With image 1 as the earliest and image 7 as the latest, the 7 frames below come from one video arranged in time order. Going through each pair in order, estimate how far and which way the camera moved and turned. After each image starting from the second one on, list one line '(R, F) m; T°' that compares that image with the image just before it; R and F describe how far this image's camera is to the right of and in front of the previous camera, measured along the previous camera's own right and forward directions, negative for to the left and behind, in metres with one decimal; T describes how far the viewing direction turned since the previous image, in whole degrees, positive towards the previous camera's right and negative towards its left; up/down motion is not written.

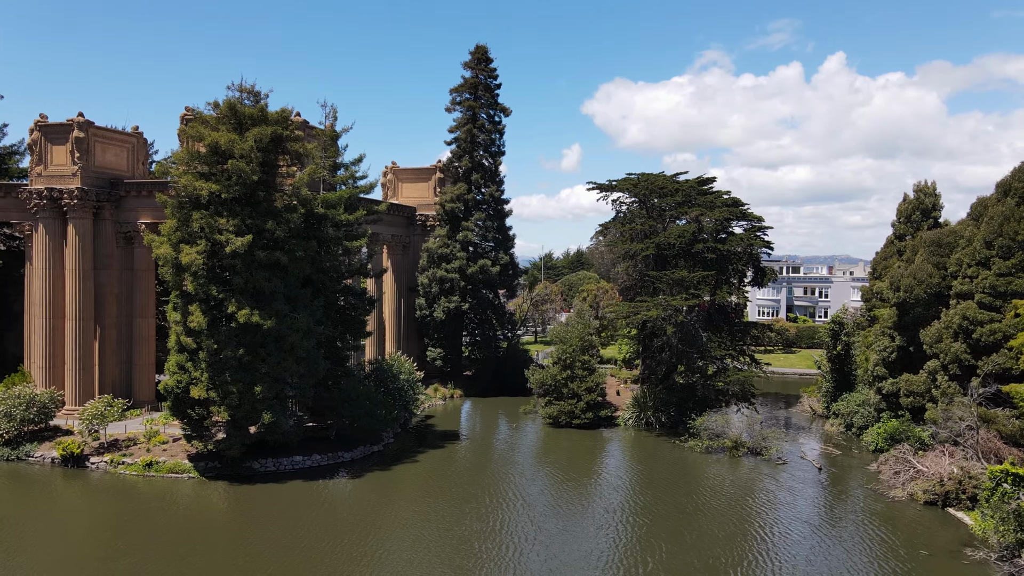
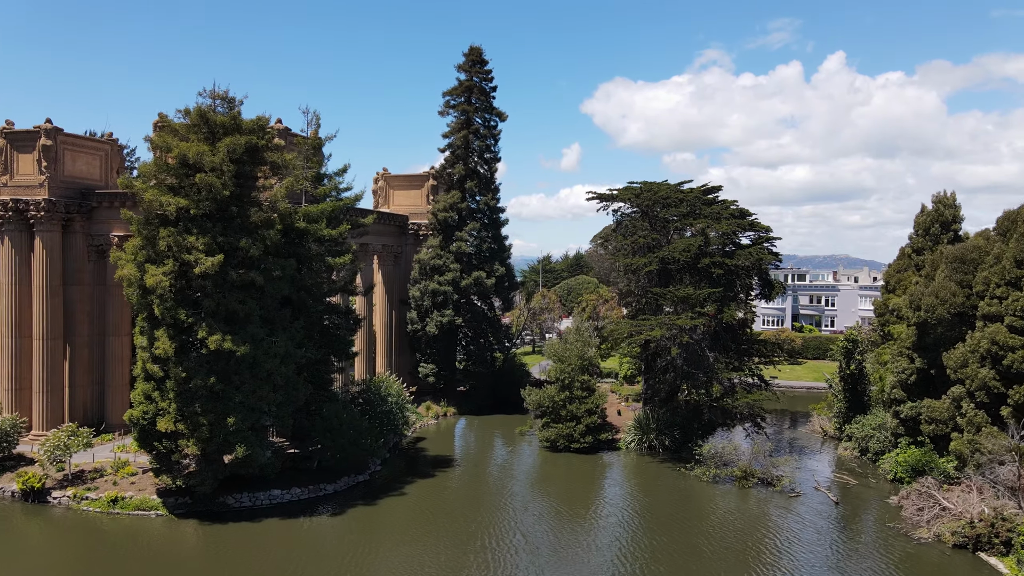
(+0.2, +1.5) m; 0°
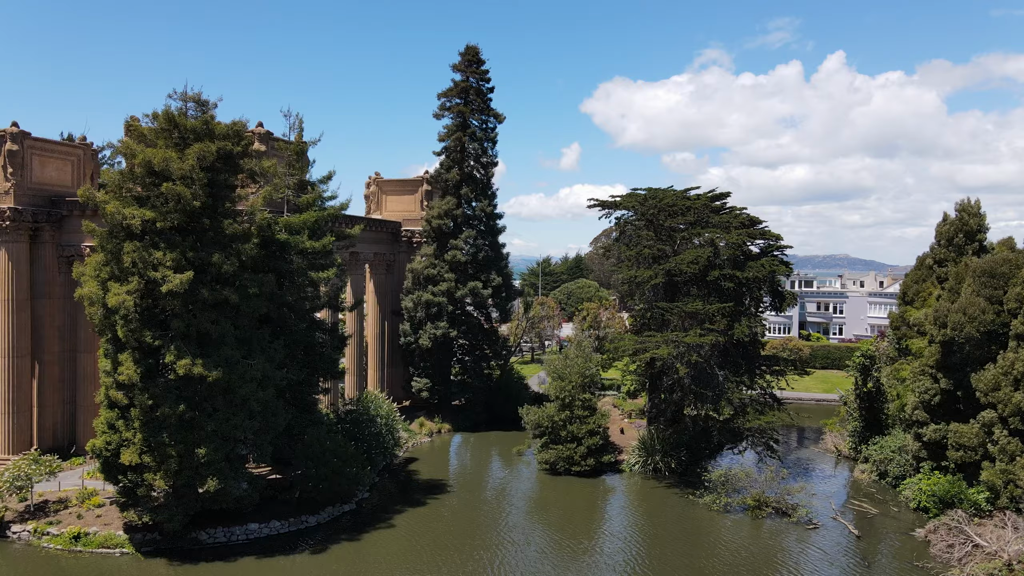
(+0.1, +1.5) m; 0°
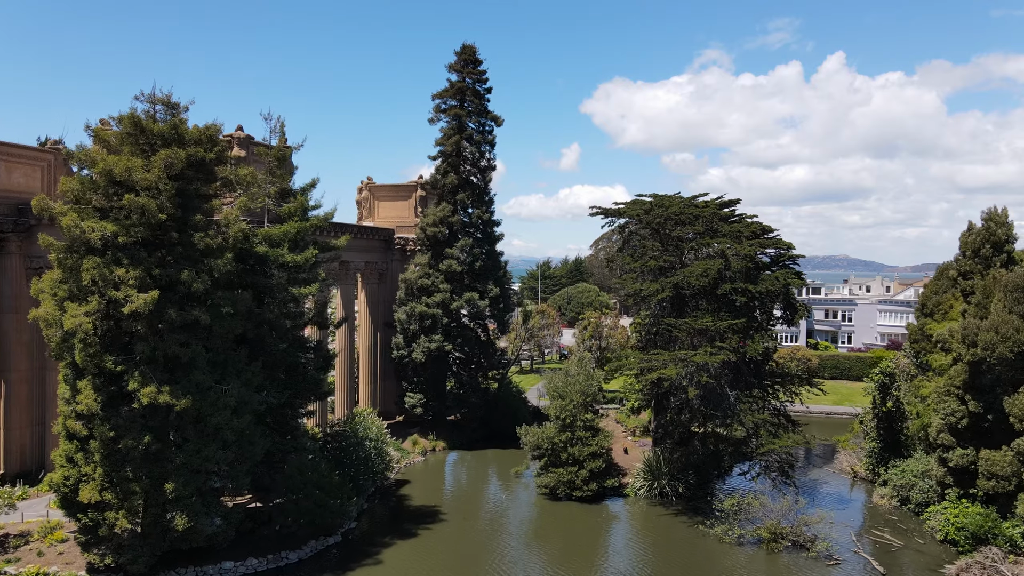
(+0.1, +1.5) m; 0°
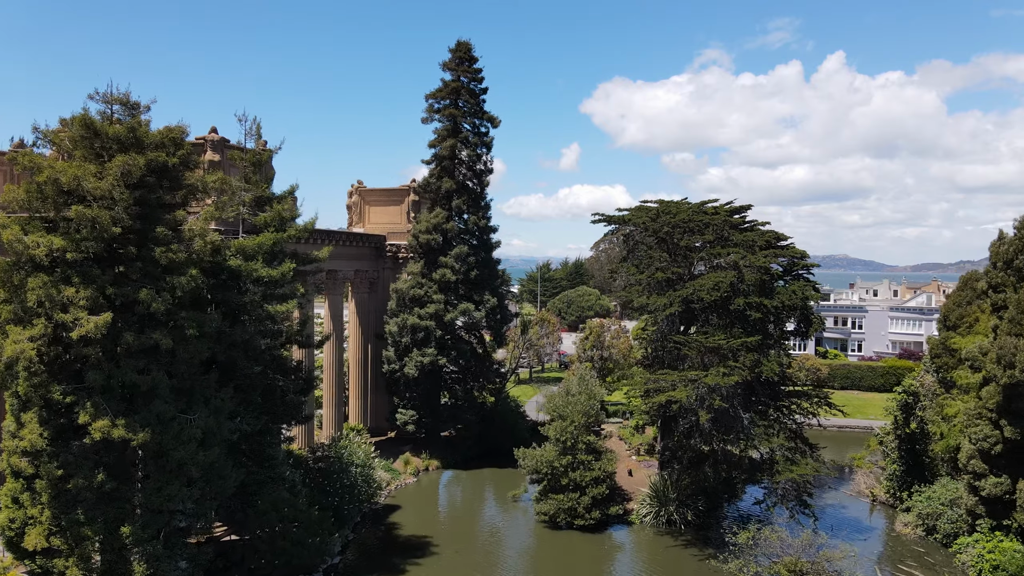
(+0.1, +1.6) m; 0°
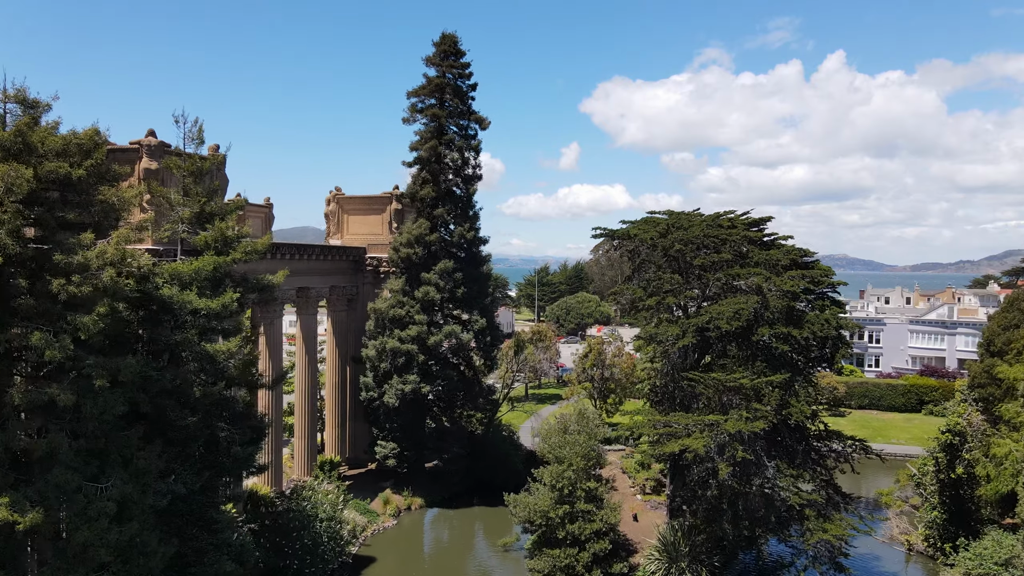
(+0.3, +2.8) m; 0°
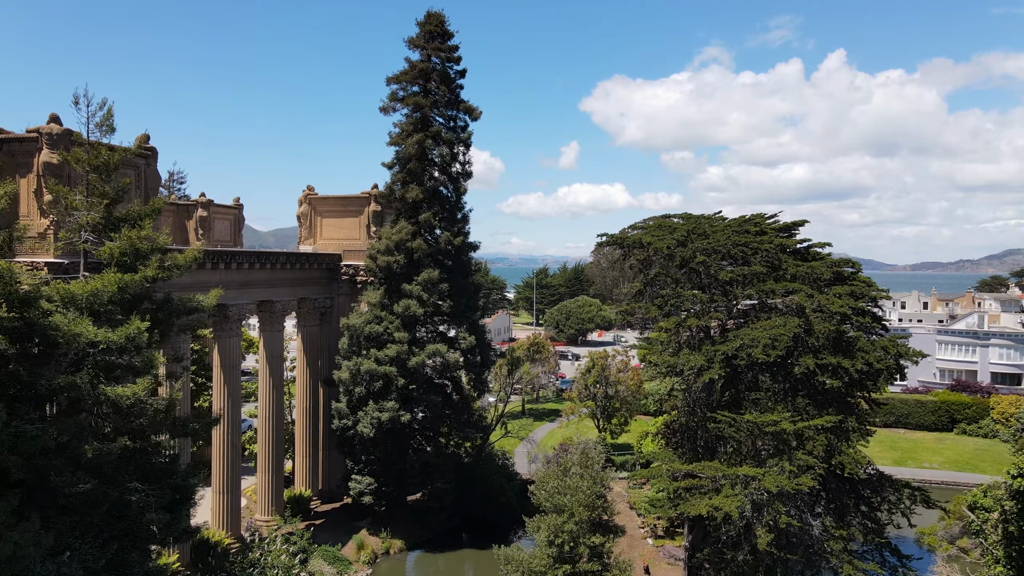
(+0.2, +3.2) m; 0°
